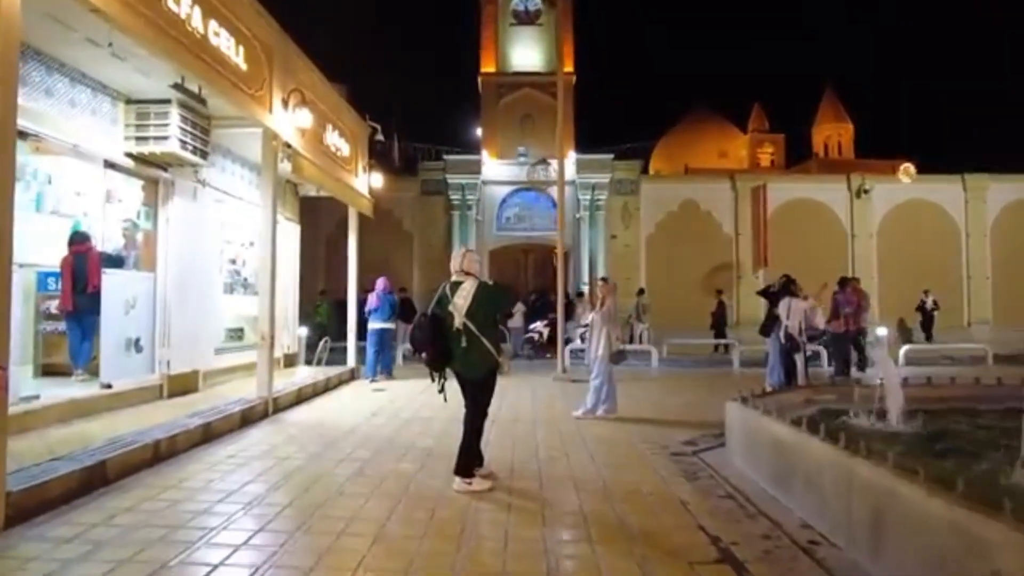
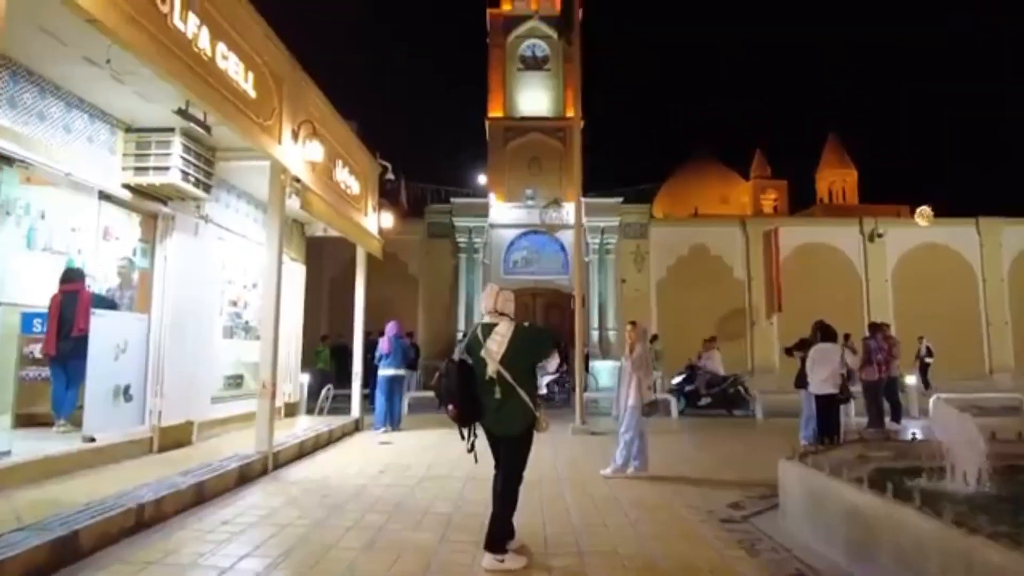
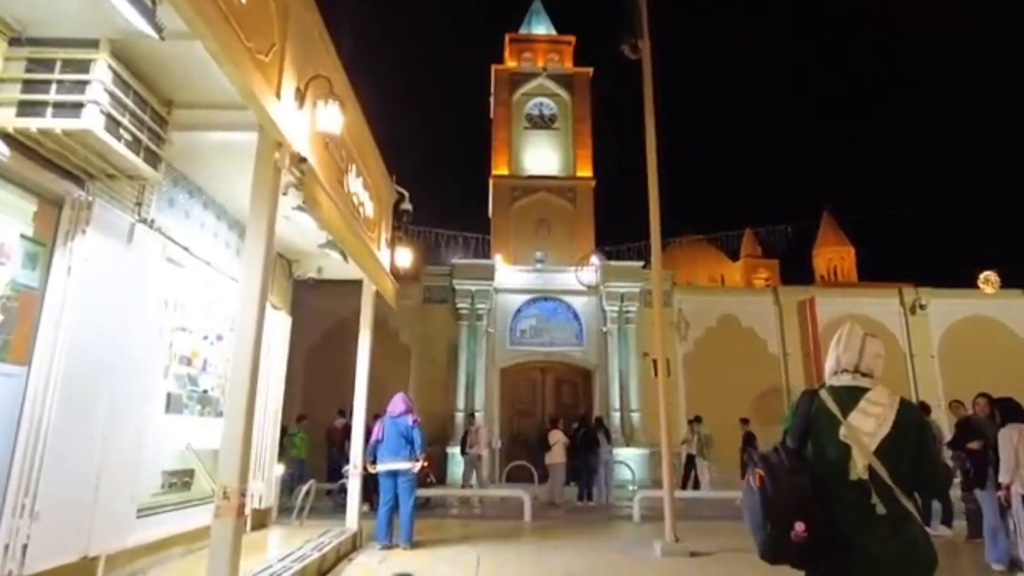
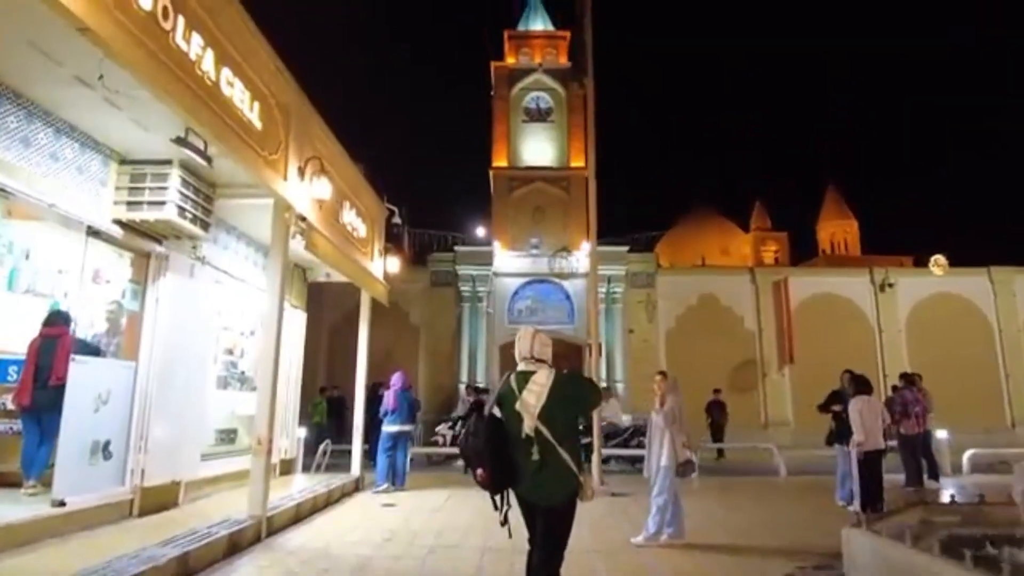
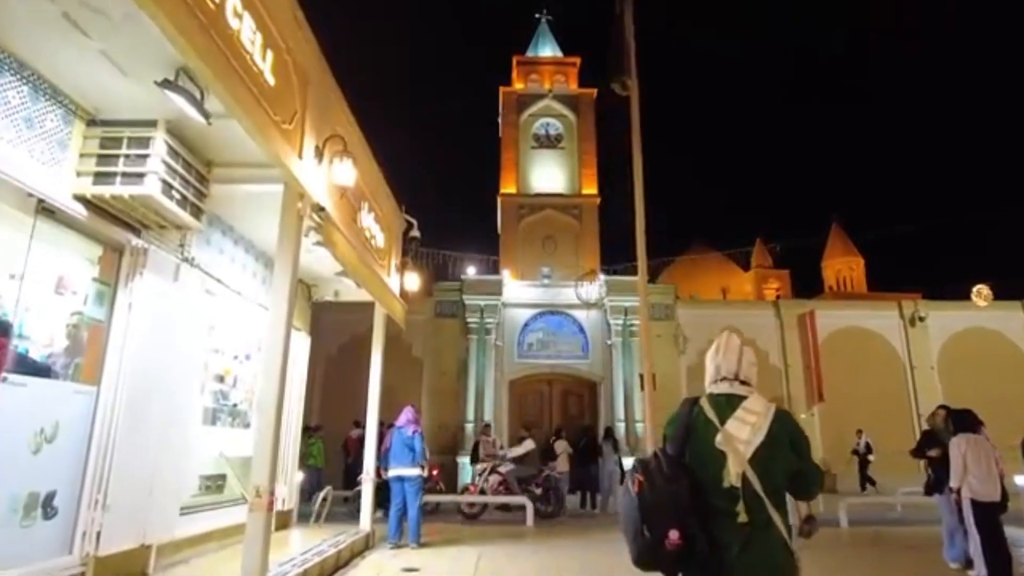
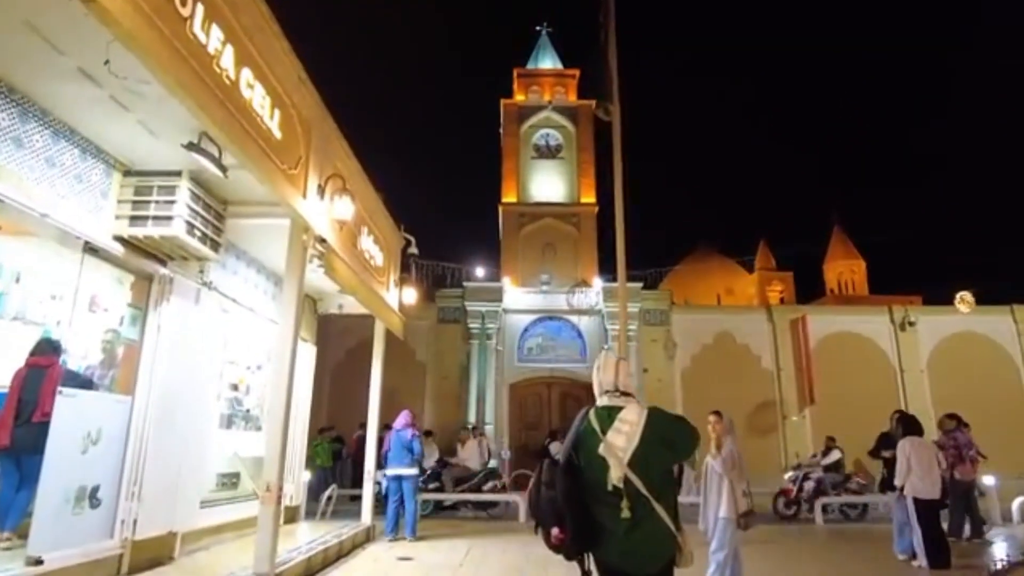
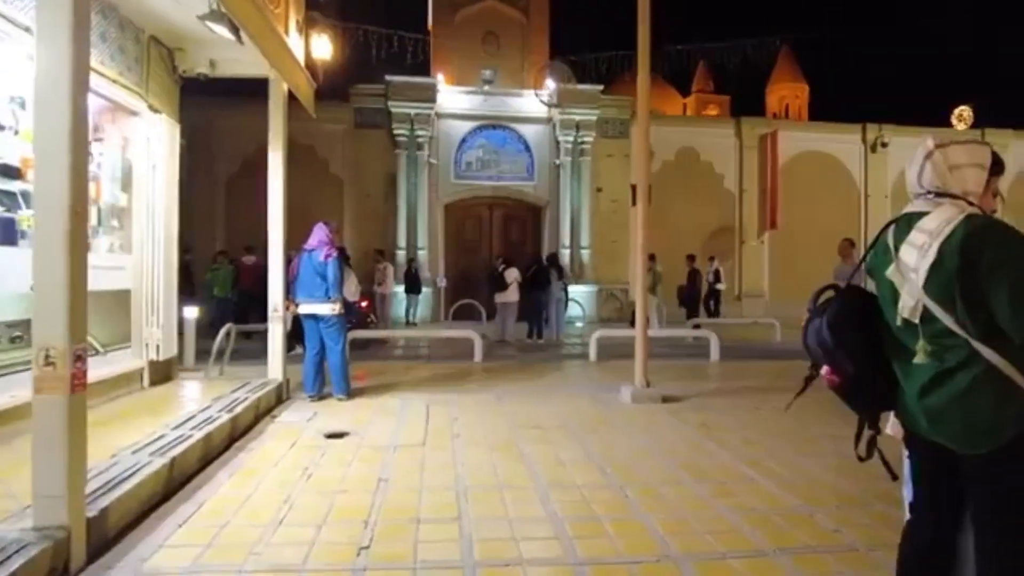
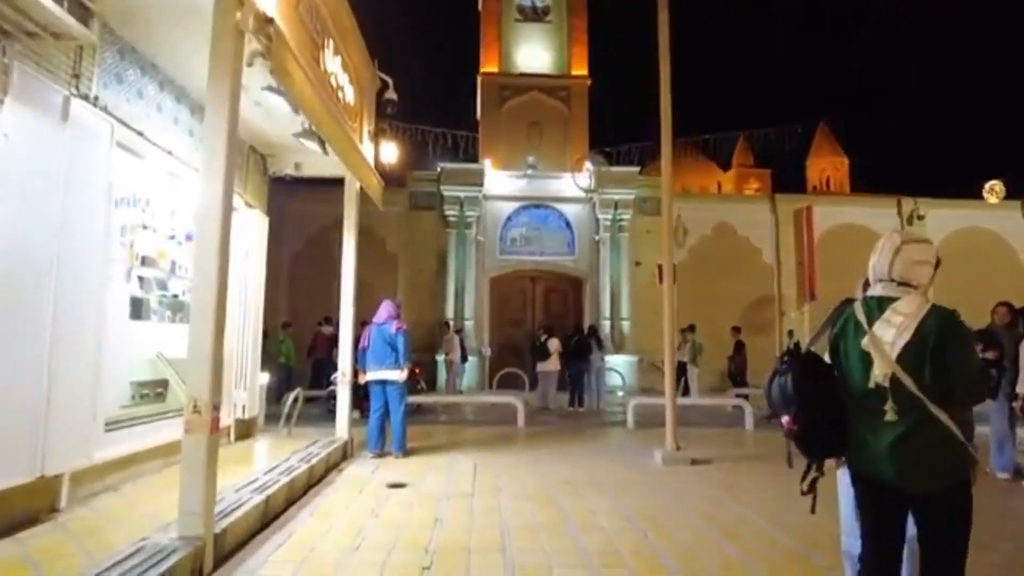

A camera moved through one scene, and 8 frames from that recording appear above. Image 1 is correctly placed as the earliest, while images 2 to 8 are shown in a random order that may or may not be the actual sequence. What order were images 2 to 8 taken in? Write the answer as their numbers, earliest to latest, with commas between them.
2, 4, 6, 5, 3, 8, 7
